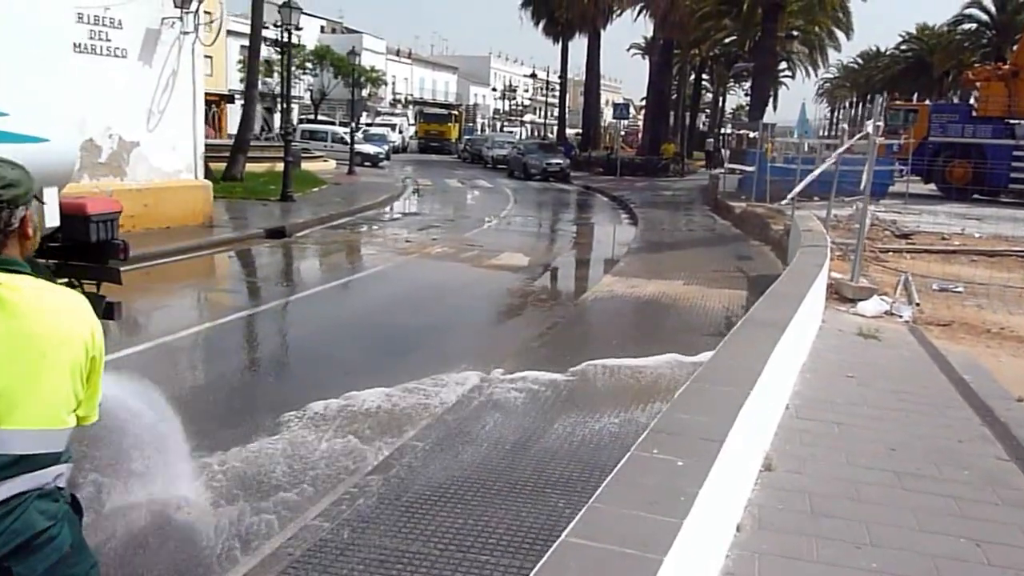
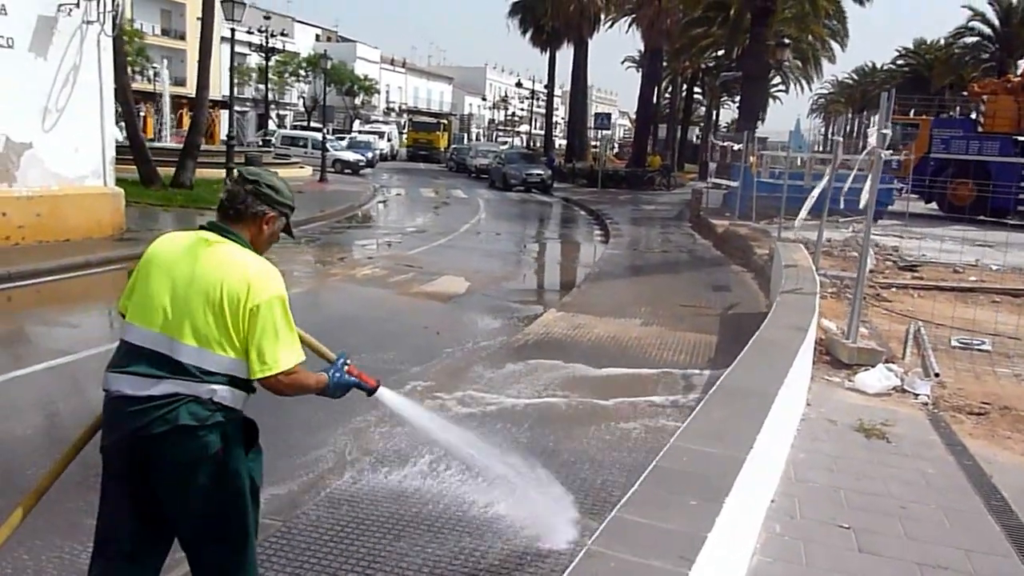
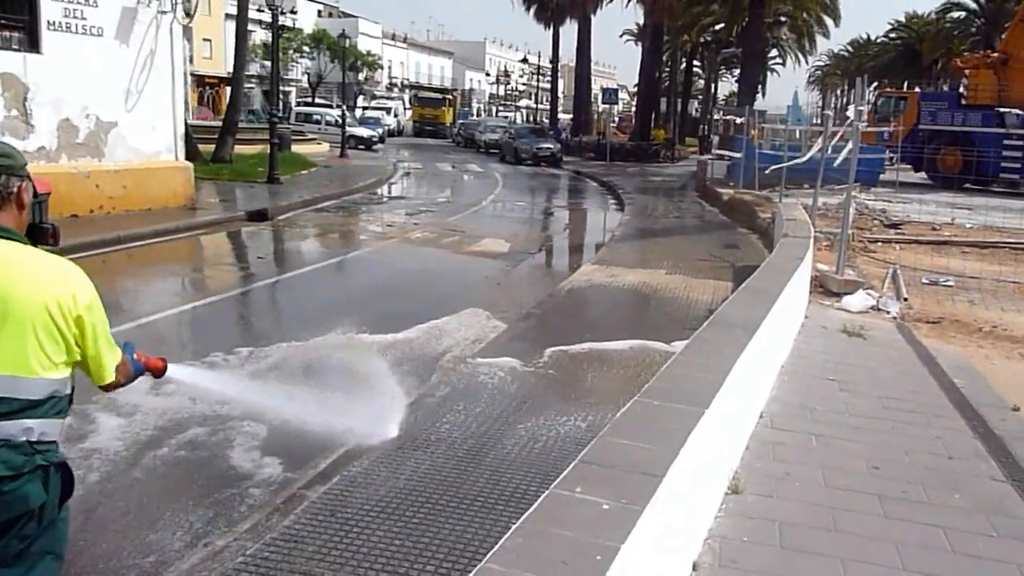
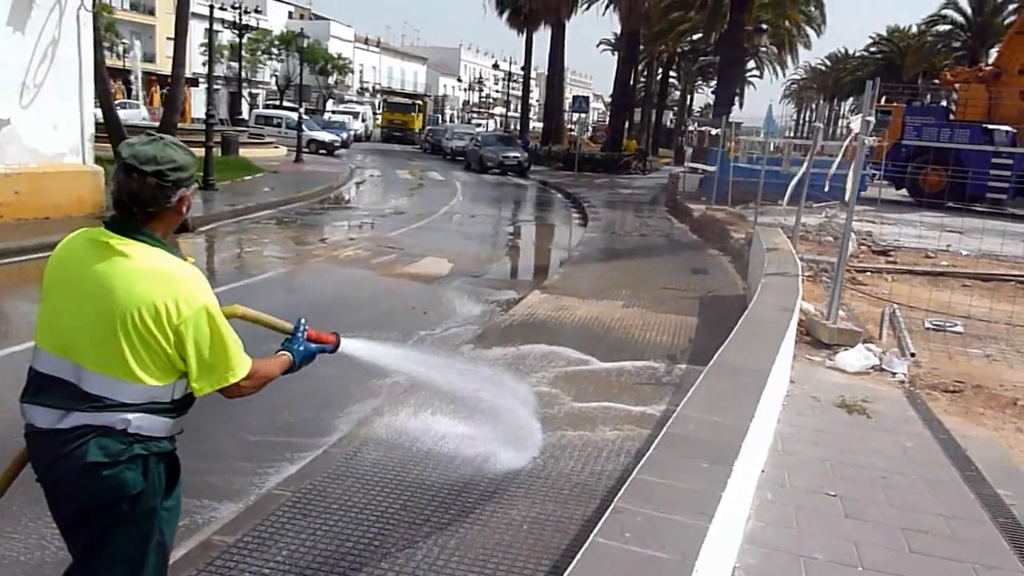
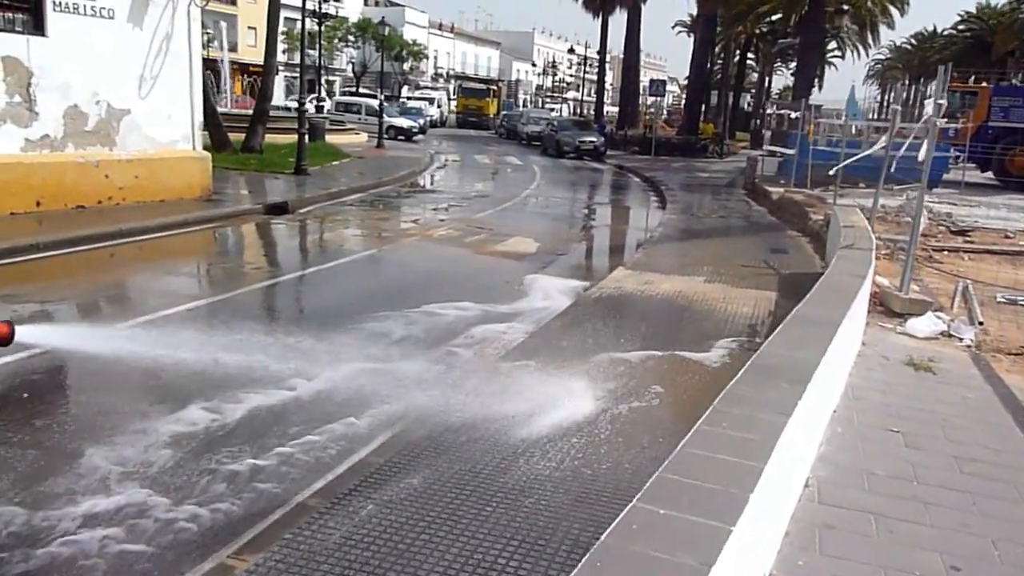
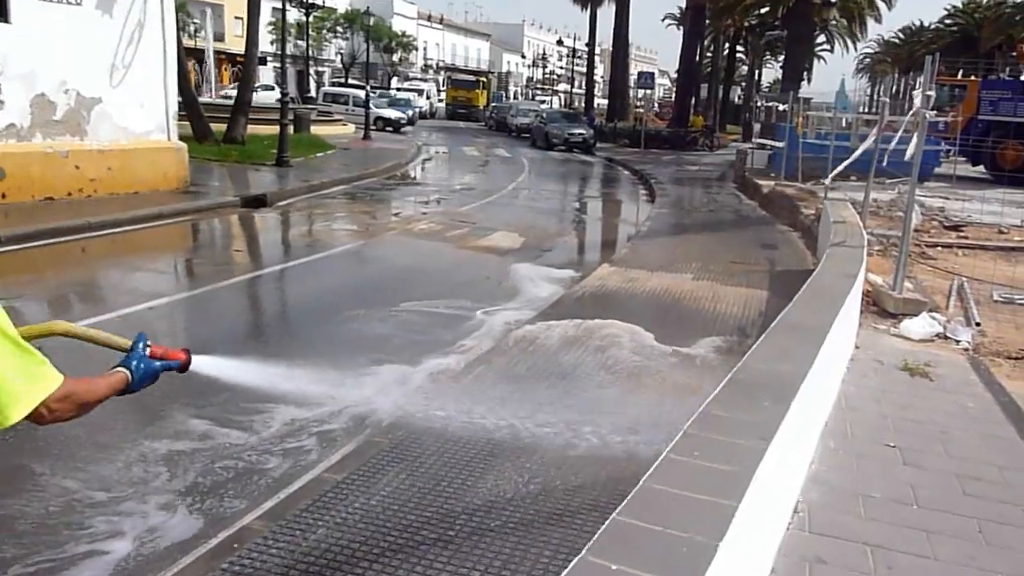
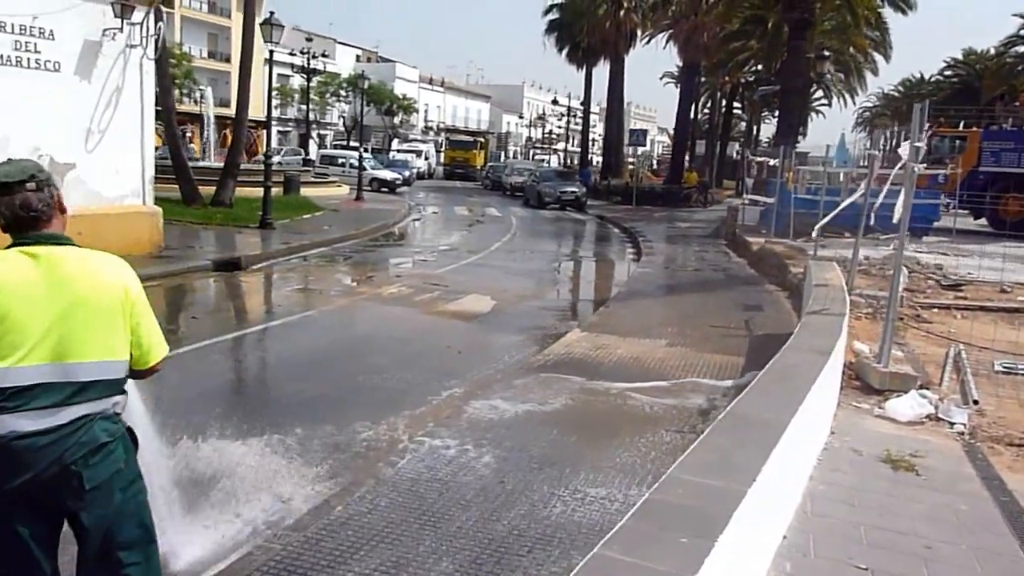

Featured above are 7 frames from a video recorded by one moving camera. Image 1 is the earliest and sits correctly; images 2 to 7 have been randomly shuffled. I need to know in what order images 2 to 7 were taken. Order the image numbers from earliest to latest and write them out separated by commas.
3, 5, 6, 4, 2, 7
